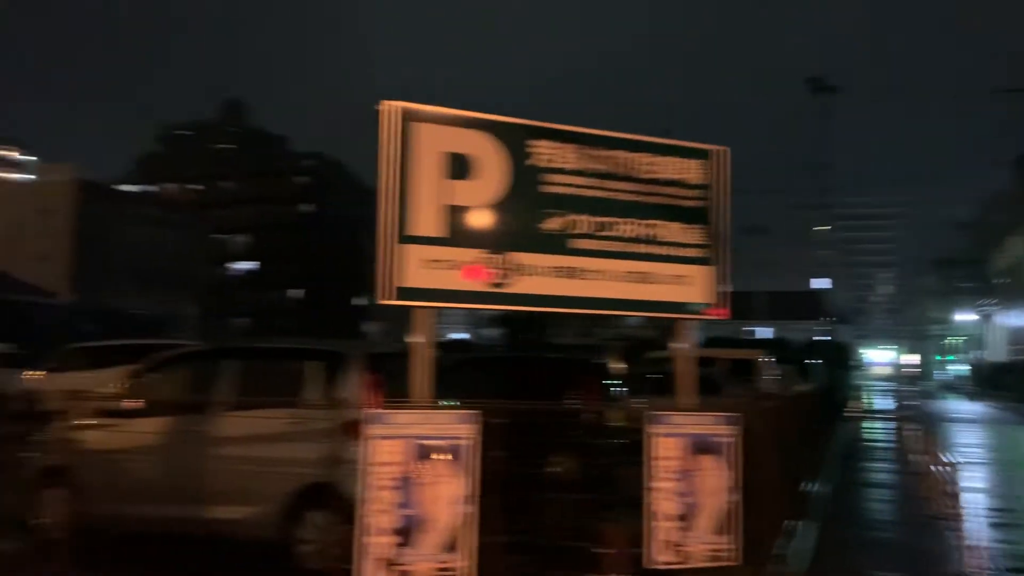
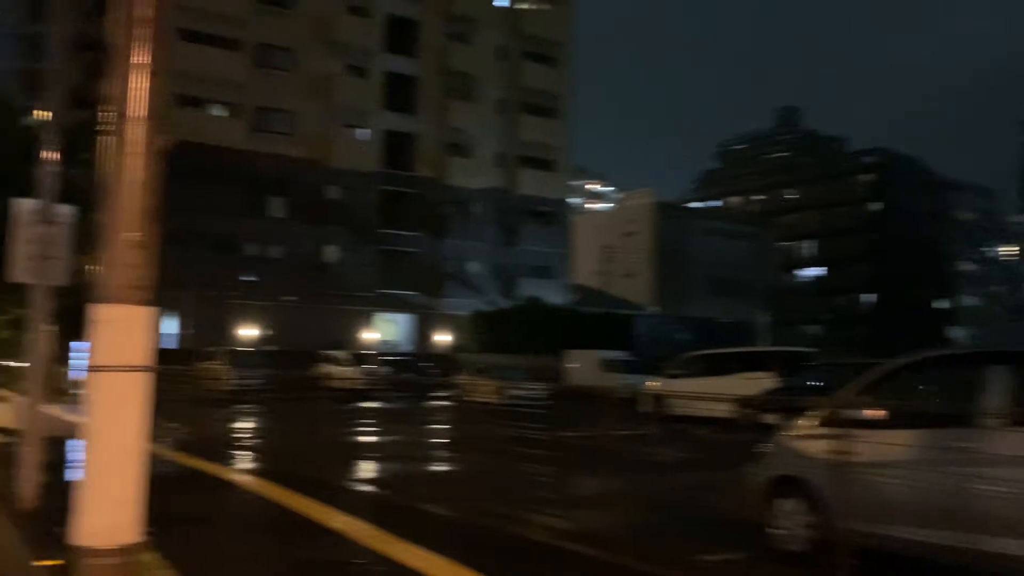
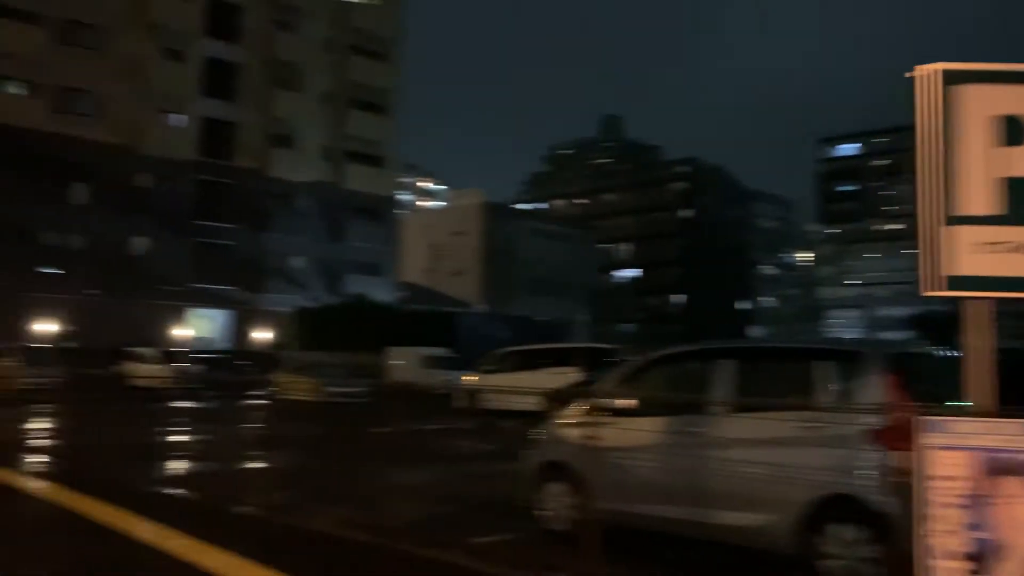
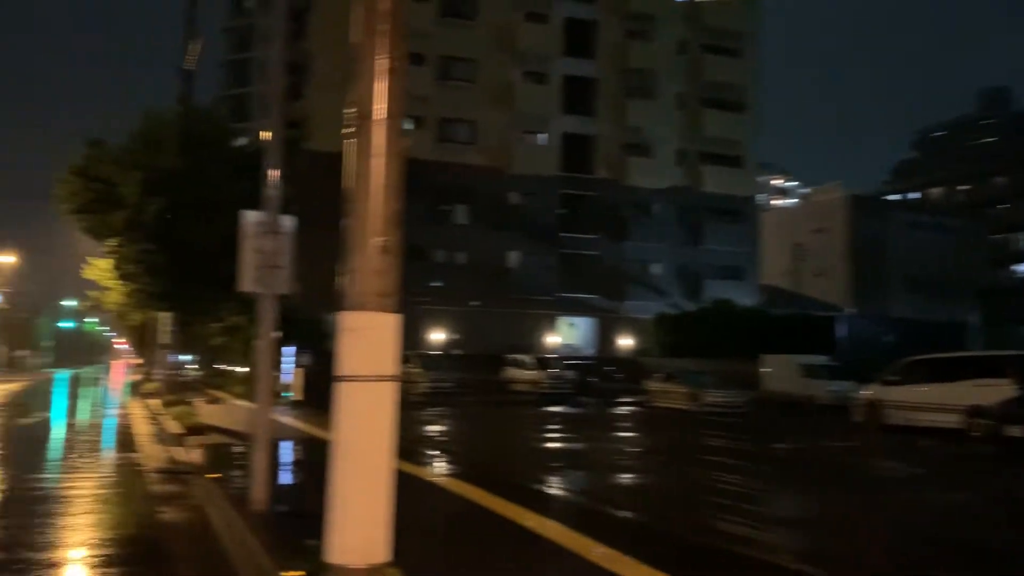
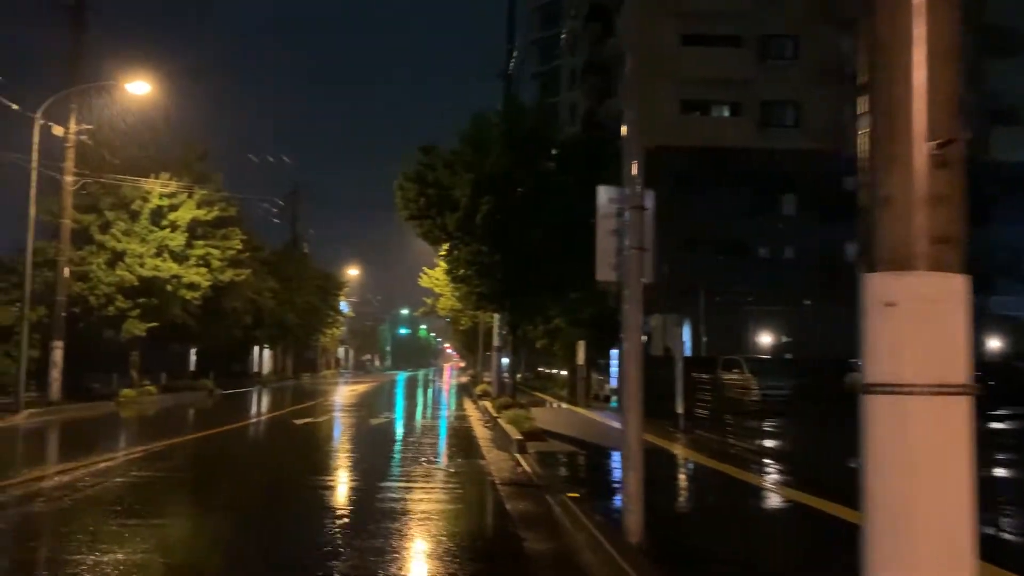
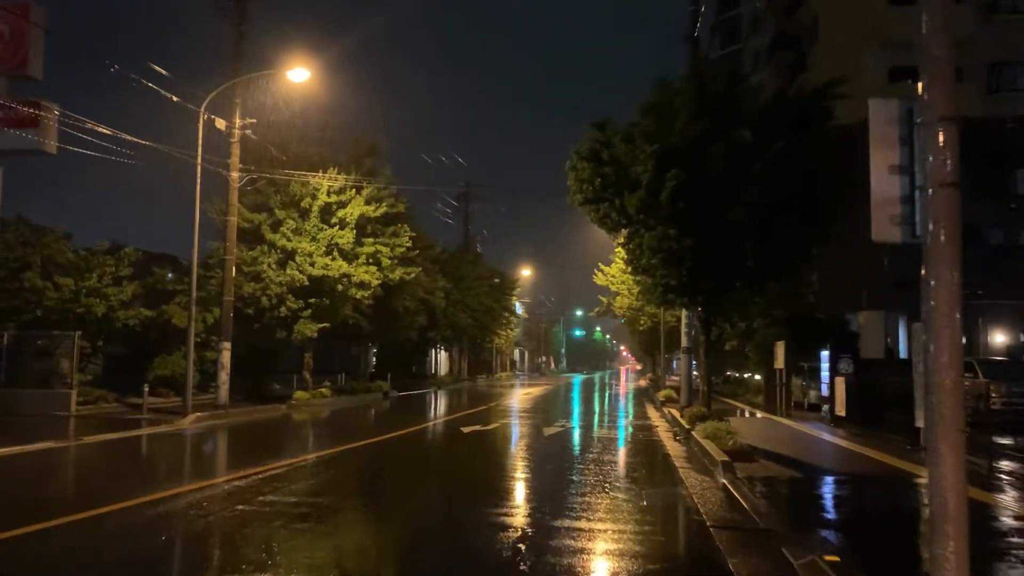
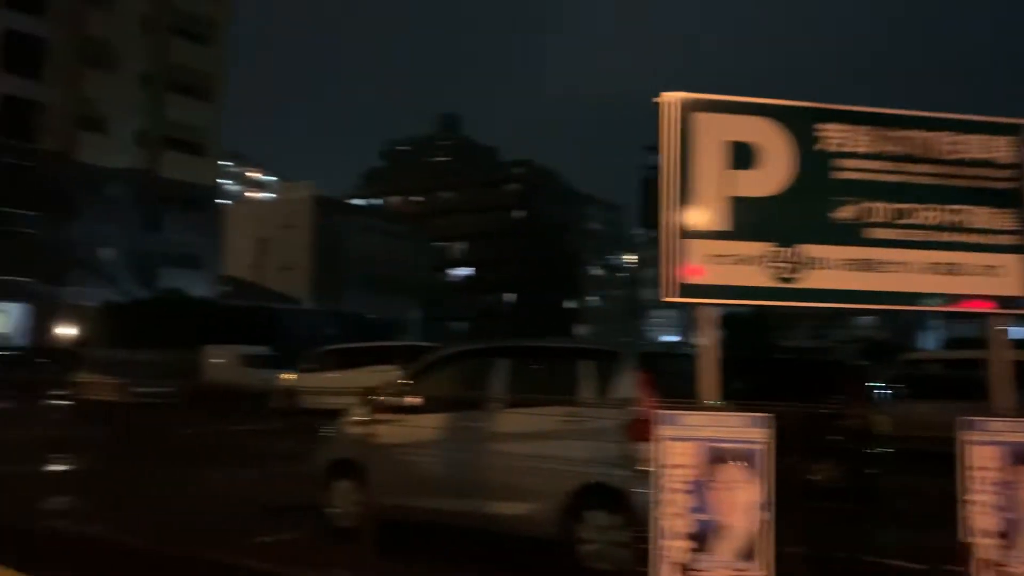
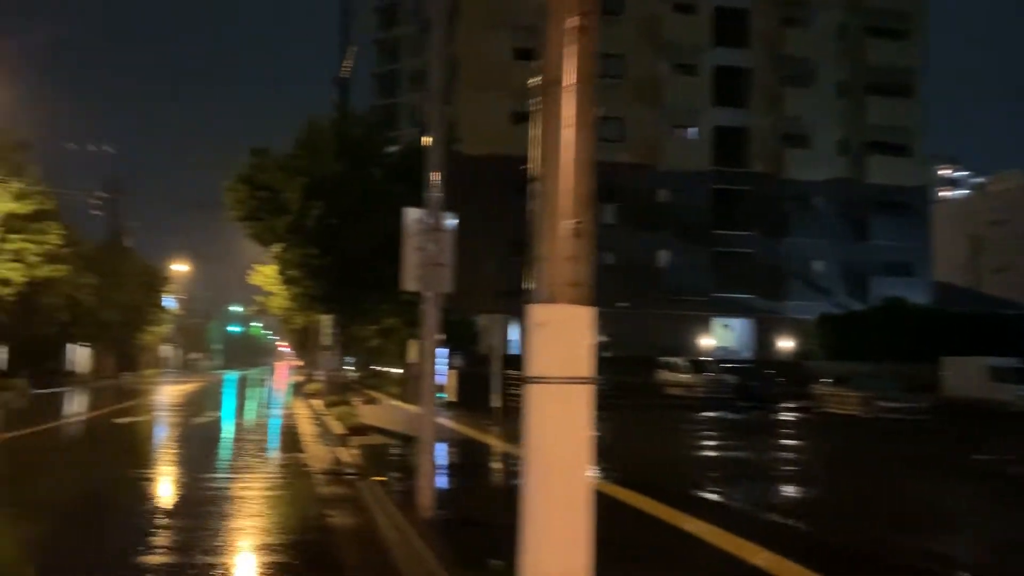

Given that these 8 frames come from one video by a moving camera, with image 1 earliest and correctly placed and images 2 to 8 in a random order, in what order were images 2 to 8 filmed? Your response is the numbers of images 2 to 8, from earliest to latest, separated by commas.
7, 3, 2, 4, 8, 5, 6
